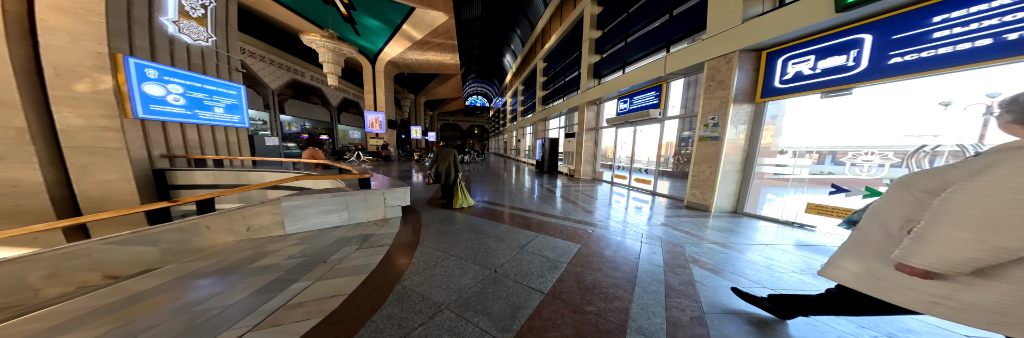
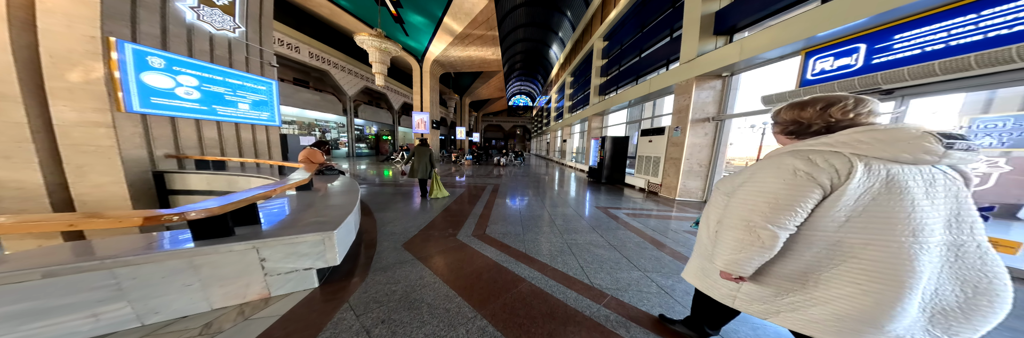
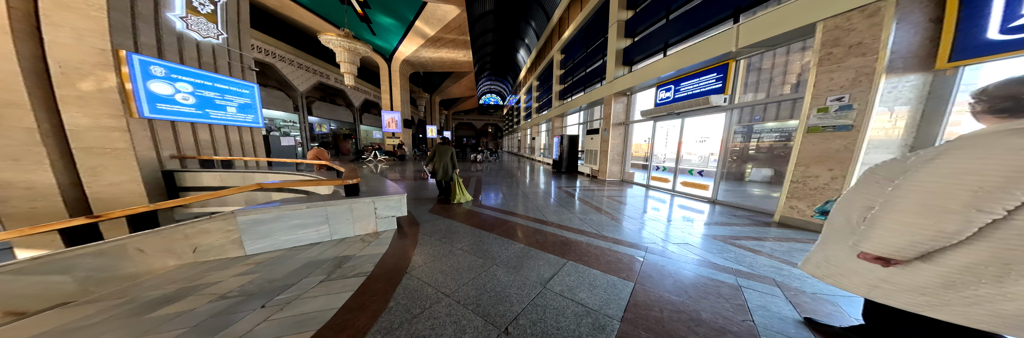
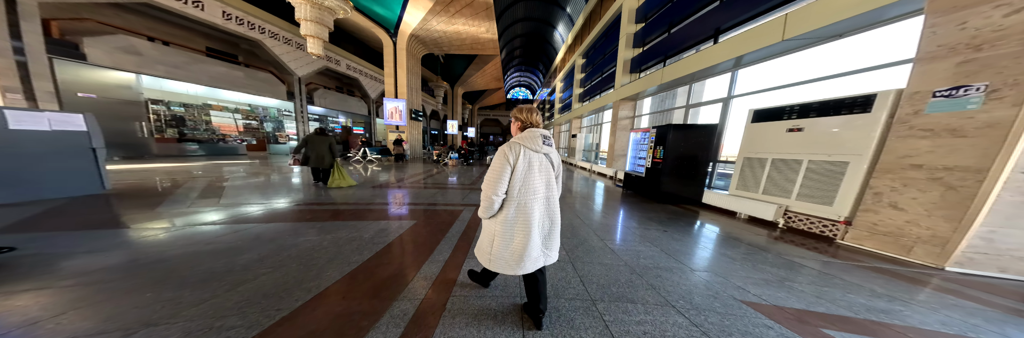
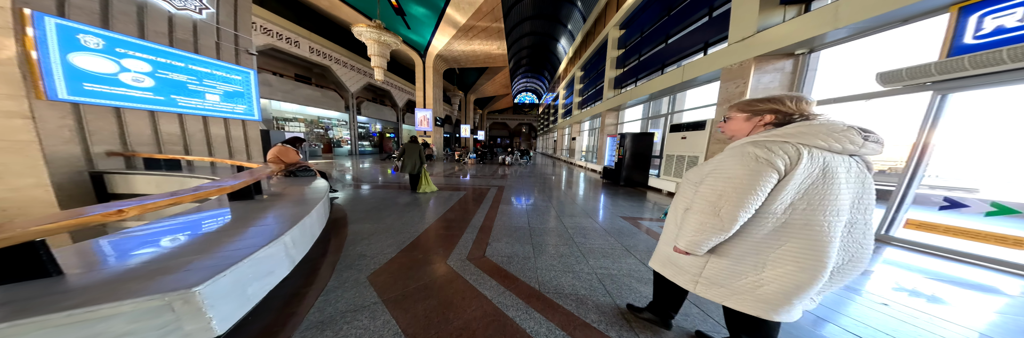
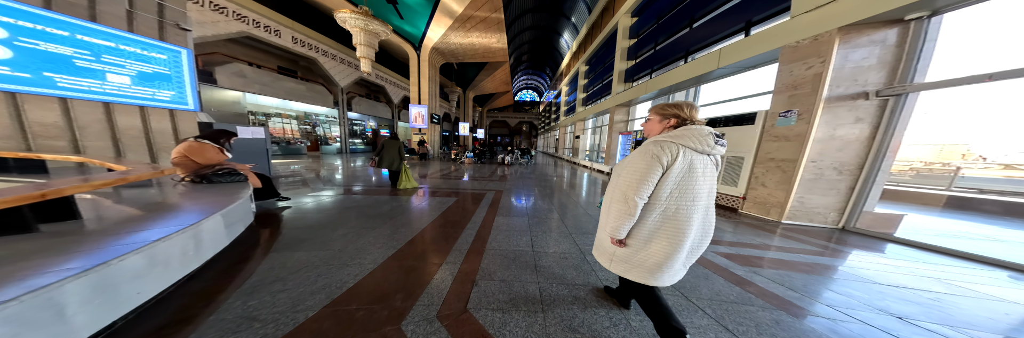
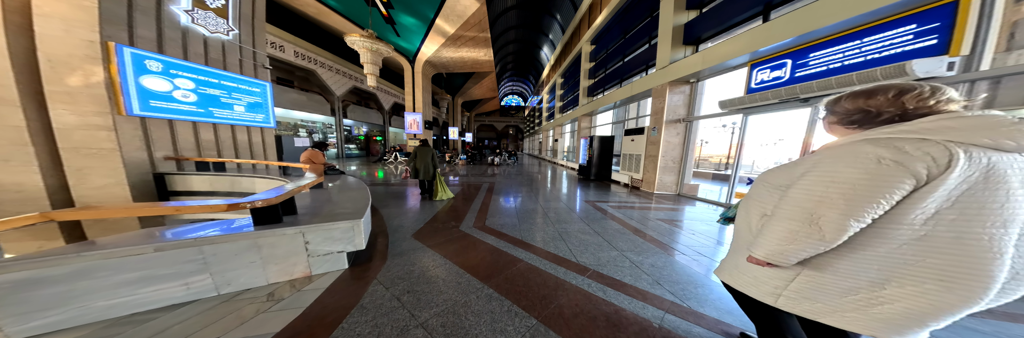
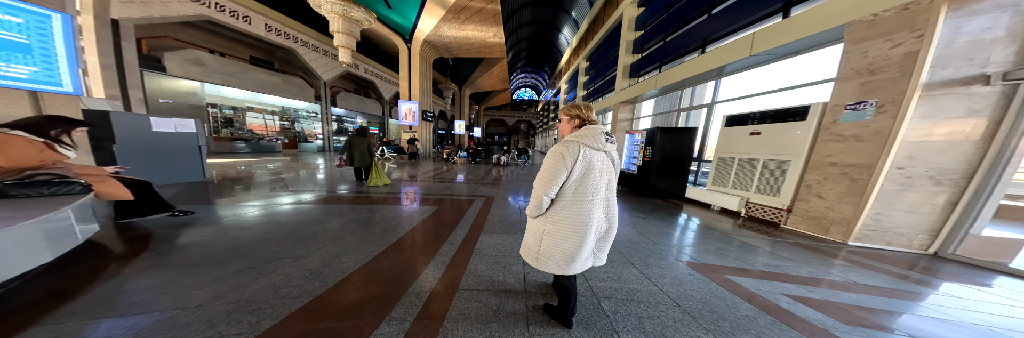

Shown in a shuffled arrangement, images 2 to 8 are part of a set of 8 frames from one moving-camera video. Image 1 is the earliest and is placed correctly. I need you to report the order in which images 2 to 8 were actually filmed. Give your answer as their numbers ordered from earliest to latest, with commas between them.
3, 7, 2, 5, 6, 8, 4
